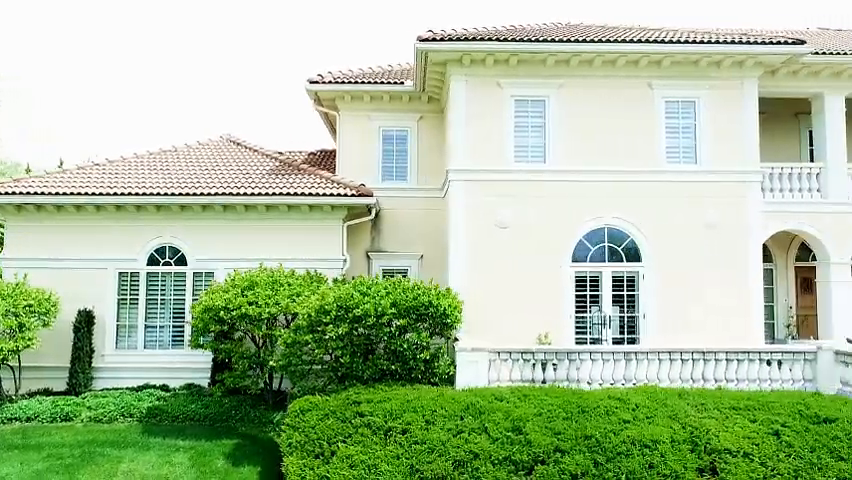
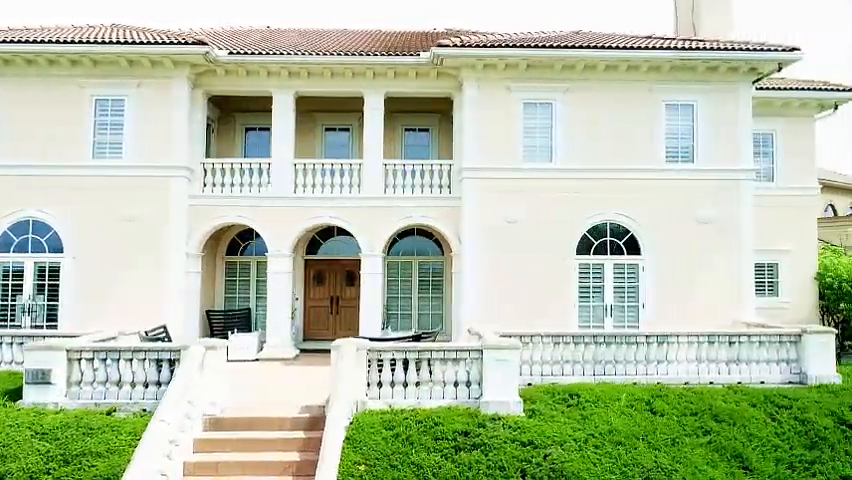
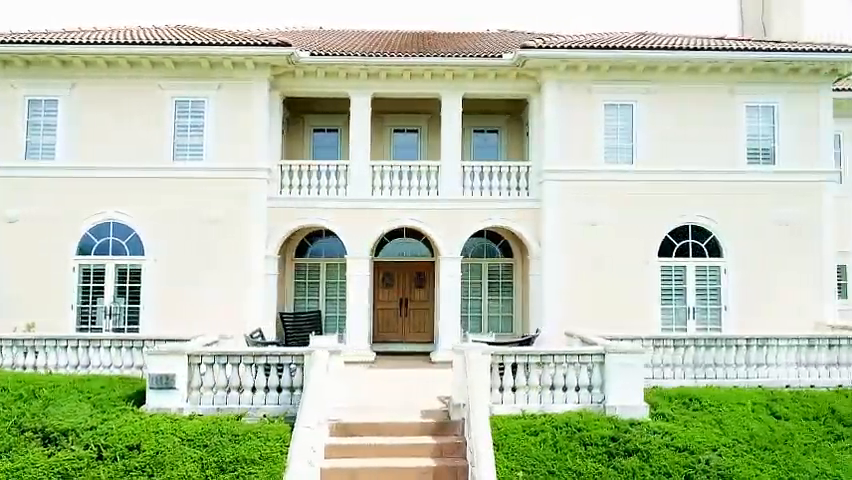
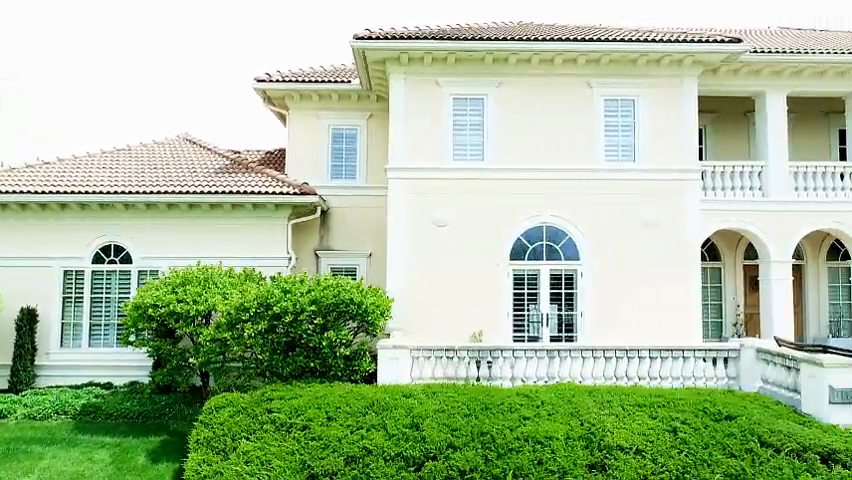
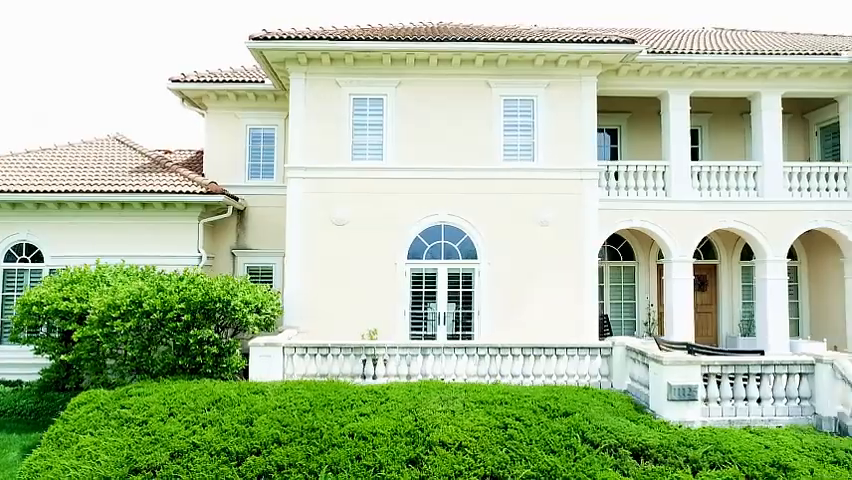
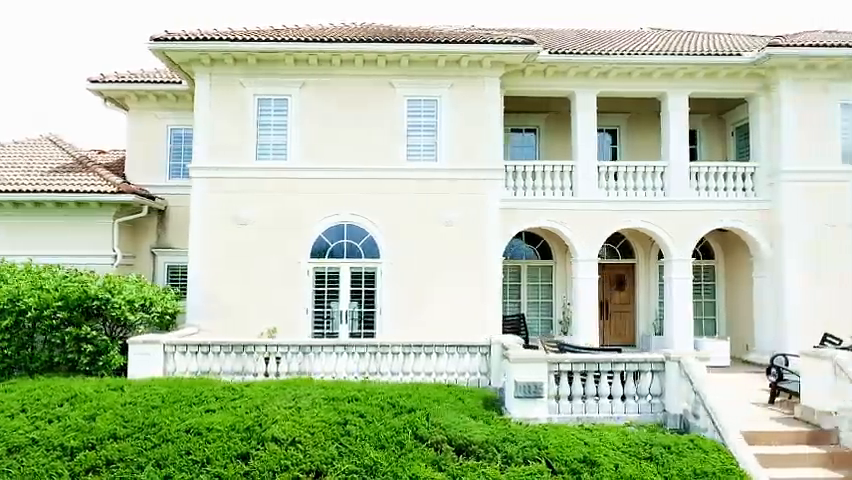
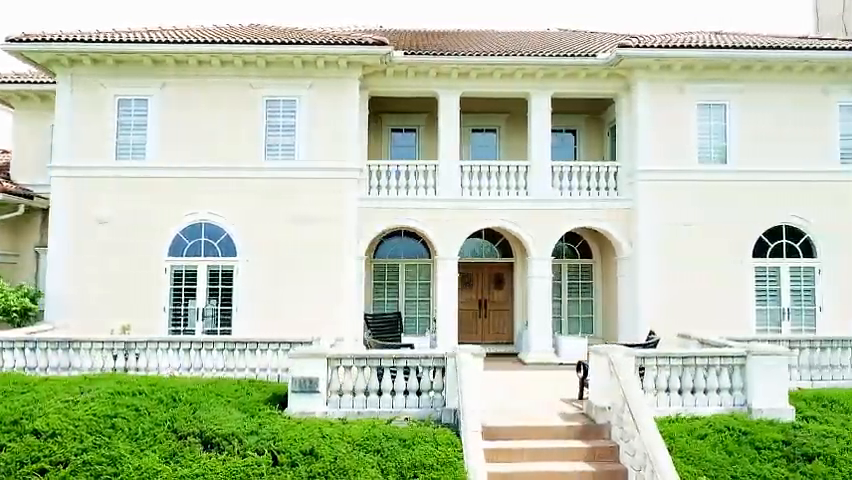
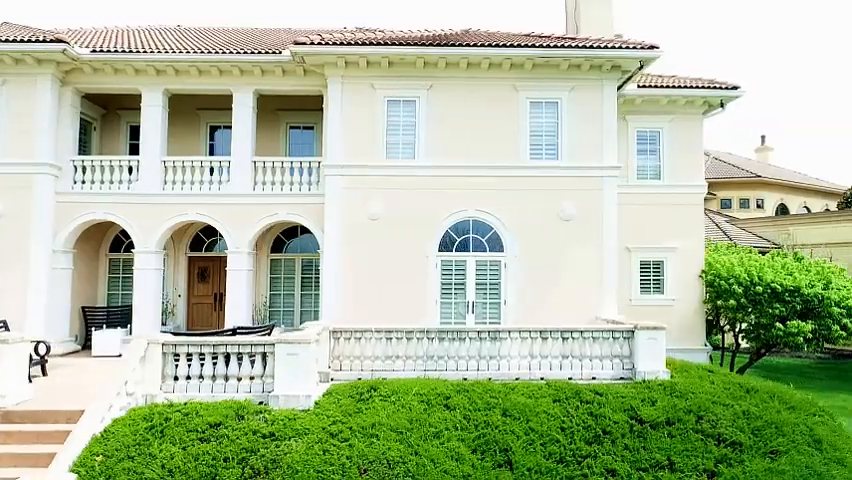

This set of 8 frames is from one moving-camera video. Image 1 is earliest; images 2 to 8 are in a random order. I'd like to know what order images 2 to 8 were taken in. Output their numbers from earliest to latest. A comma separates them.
4, 5, 6, 7, 3, 2, 8
